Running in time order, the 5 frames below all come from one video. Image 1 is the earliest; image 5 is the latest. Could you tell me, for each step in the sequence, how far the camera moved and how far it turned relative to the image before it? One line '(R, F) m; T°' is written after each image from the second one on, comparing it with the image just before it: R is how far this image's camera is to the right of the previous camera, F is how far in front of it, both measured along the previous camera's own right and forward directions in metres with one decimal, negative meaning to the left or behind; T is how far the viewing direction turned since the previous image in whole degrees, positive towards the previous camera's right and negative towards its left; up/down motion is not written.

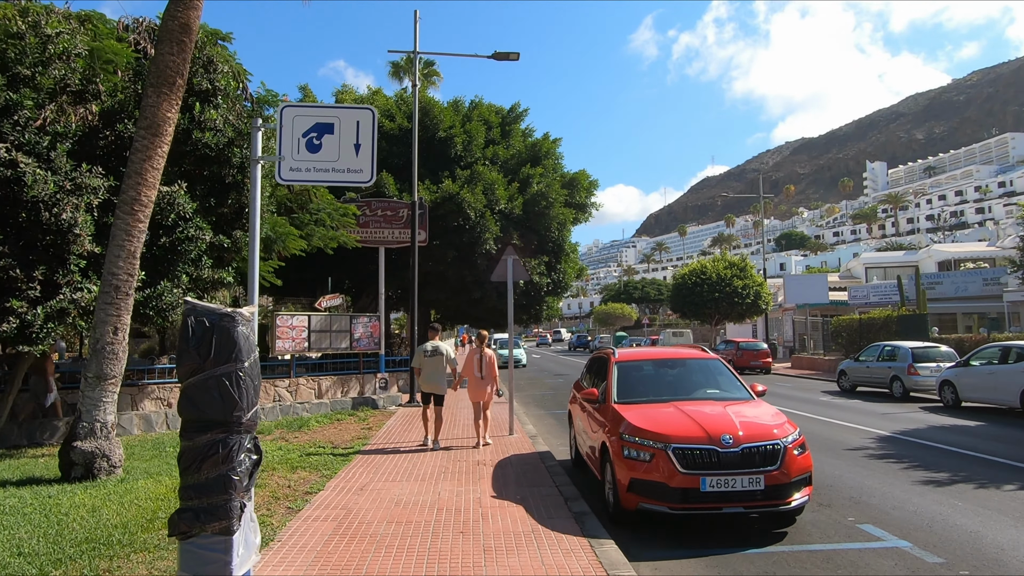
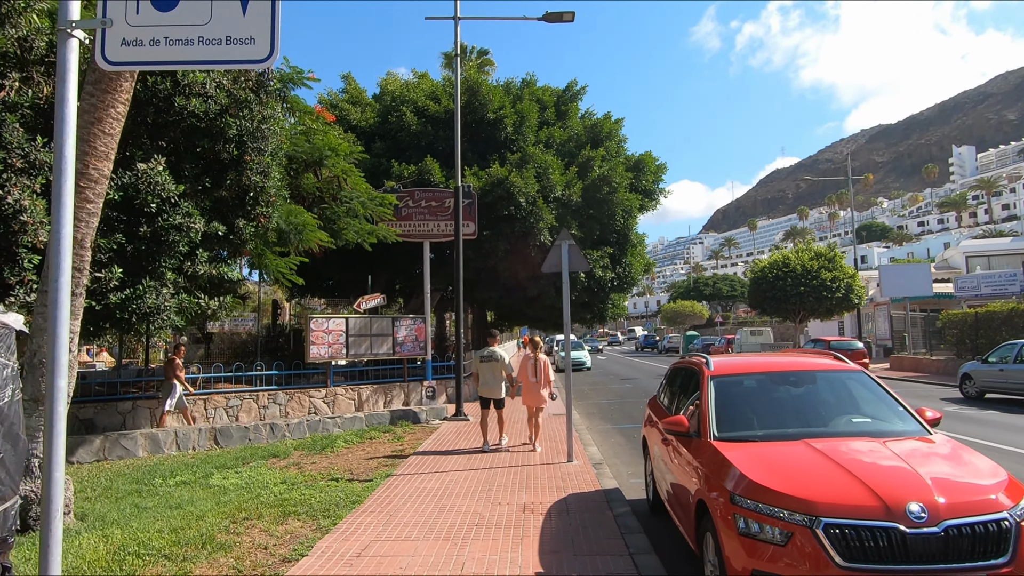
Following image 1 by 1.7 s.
(+0.1, +1.9) m; -5°
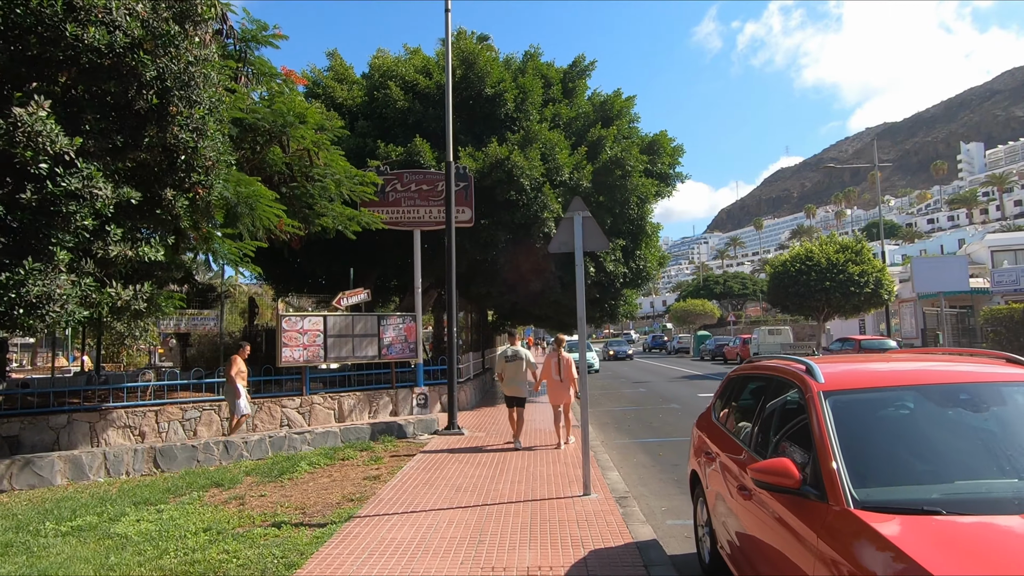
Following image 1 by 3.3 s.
(0.0, +1.8) m; 0°
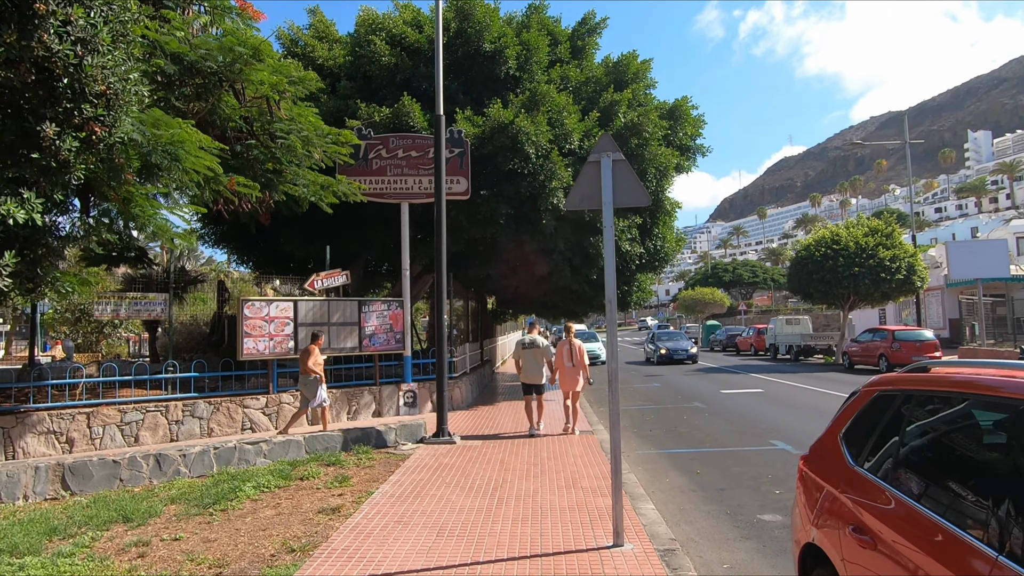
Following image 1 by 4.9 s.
(0.0, +1.8) m; 0°
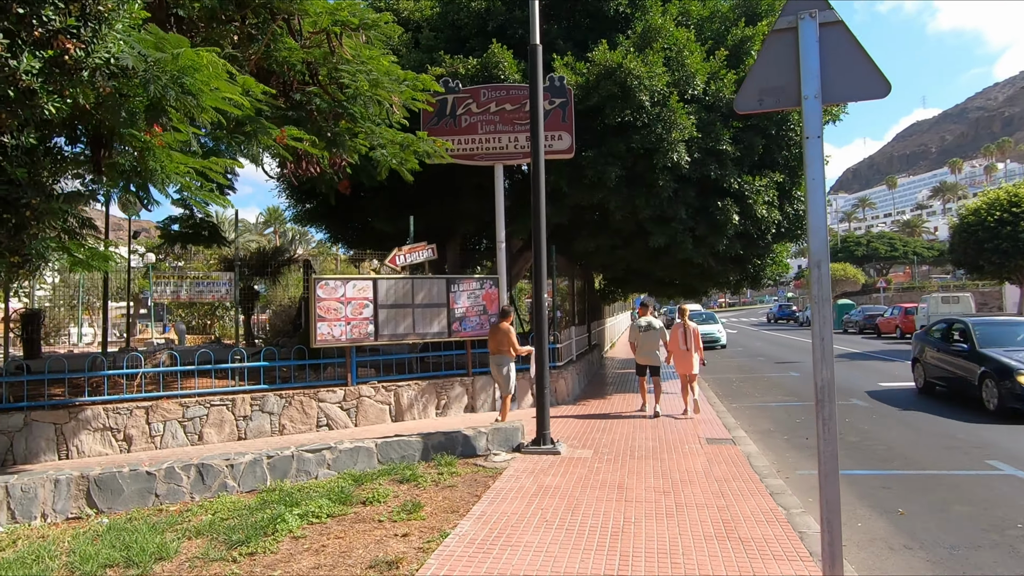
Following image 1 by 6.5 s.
(-0.1, +1.8) m; -9°
